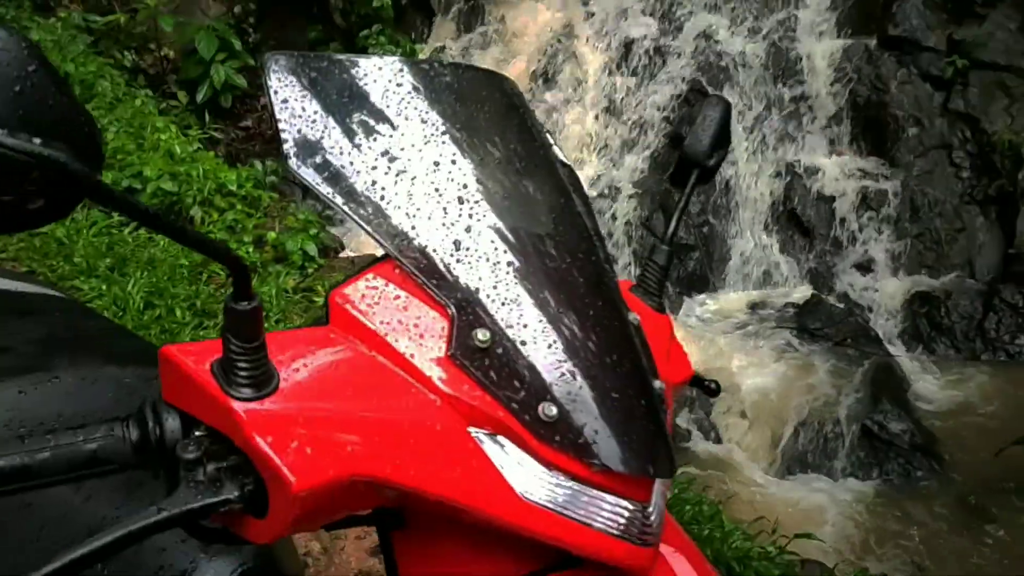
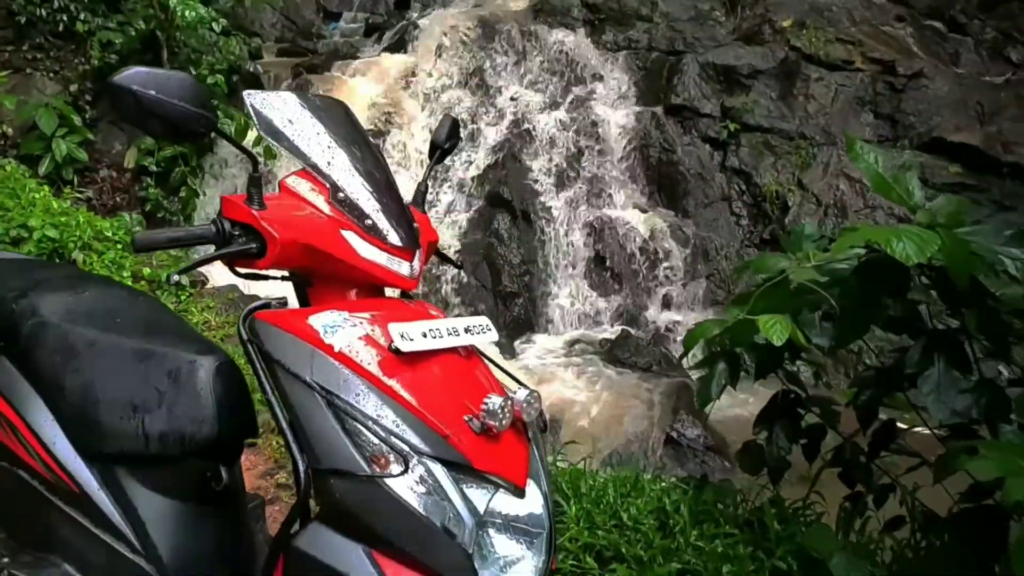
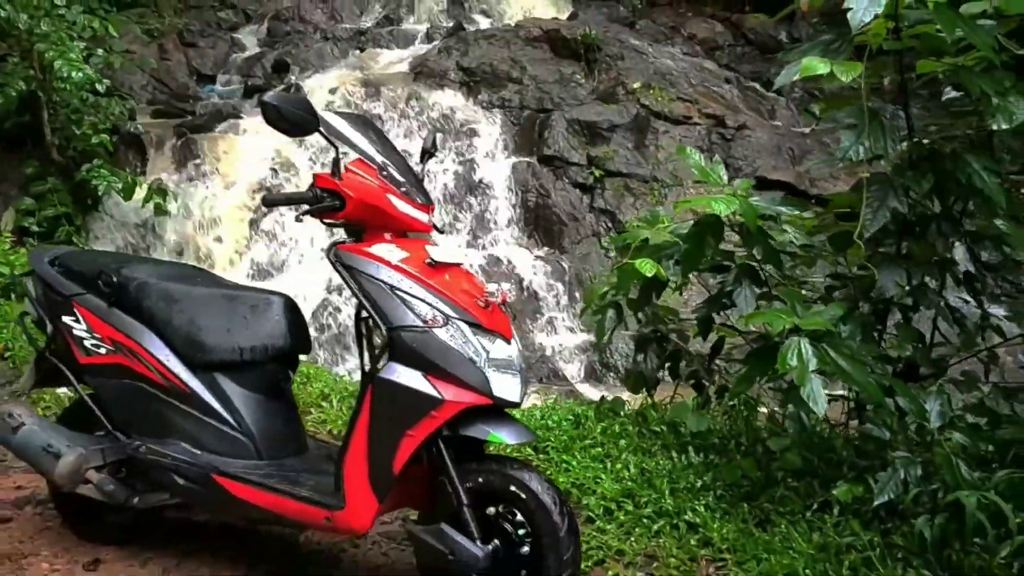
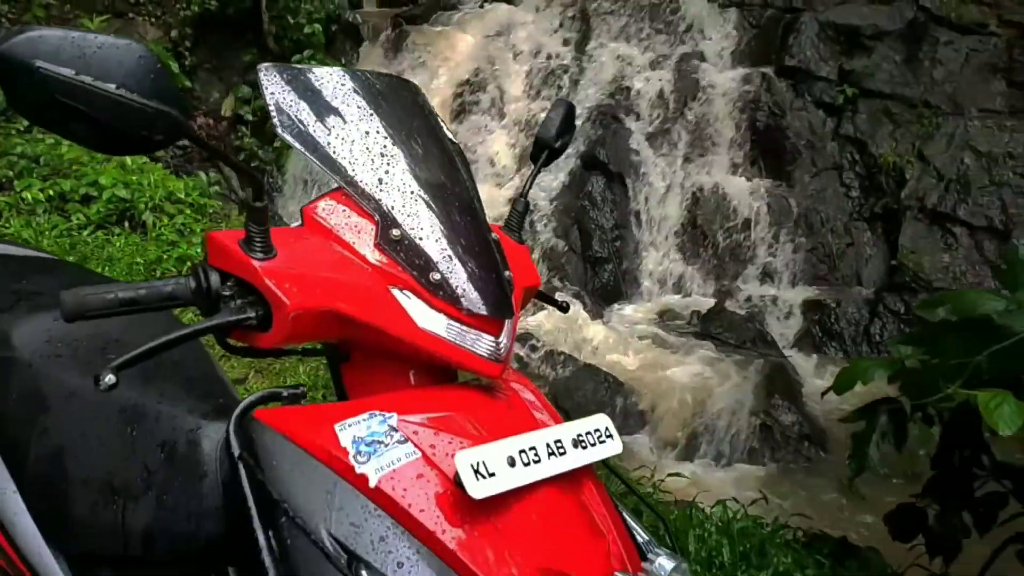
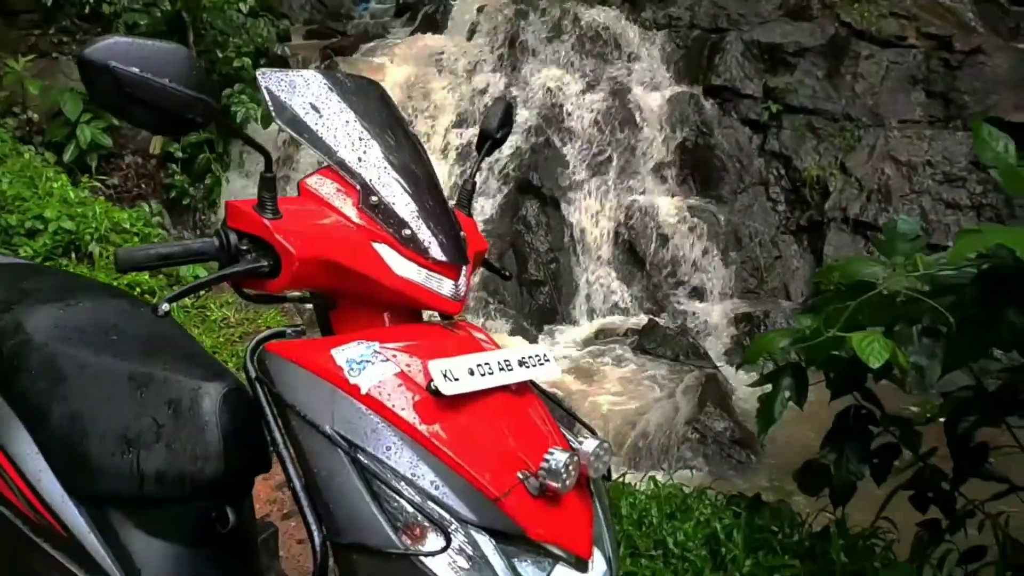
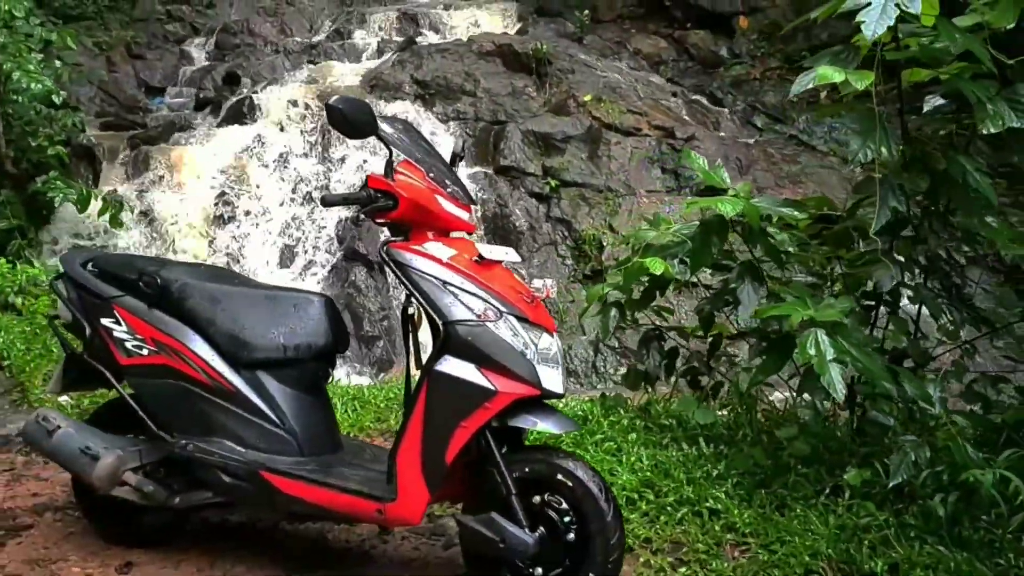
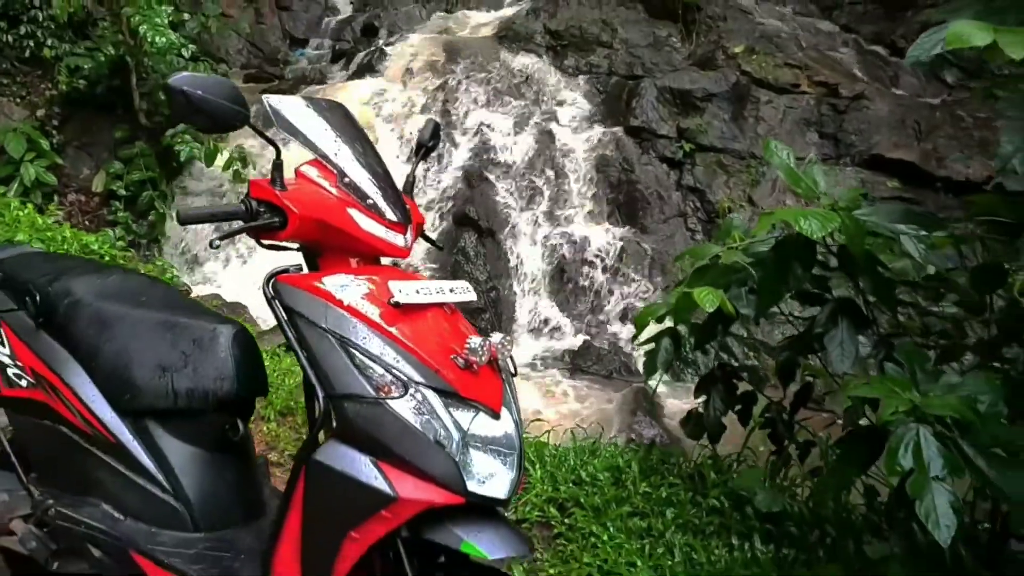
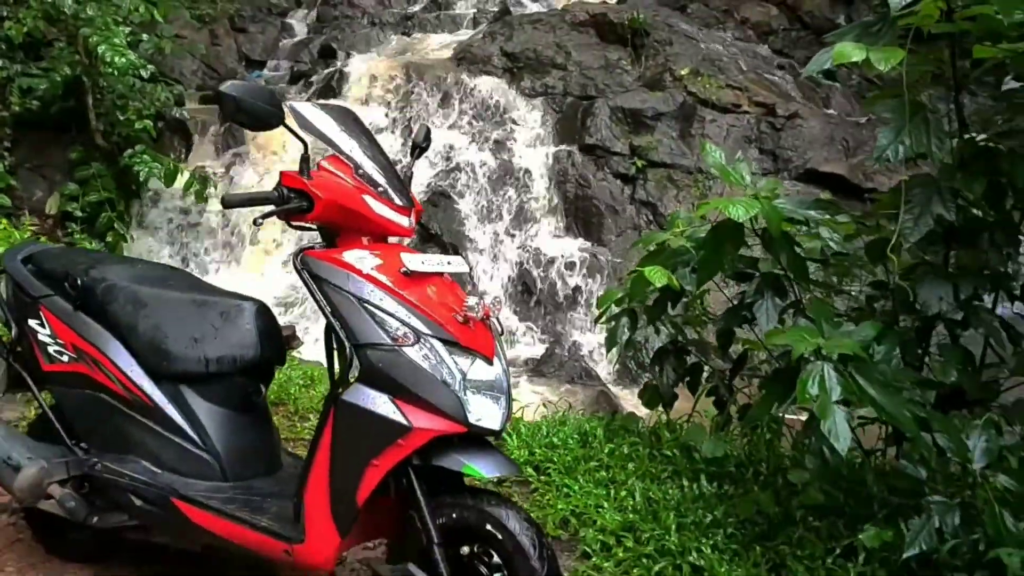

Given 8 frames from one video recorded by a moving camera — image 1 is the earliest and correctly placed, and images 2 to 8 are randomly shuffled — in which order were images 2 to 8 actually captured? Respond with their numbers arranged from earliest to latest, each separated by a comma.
4, 5, 2, 7, 8, 3, 6
